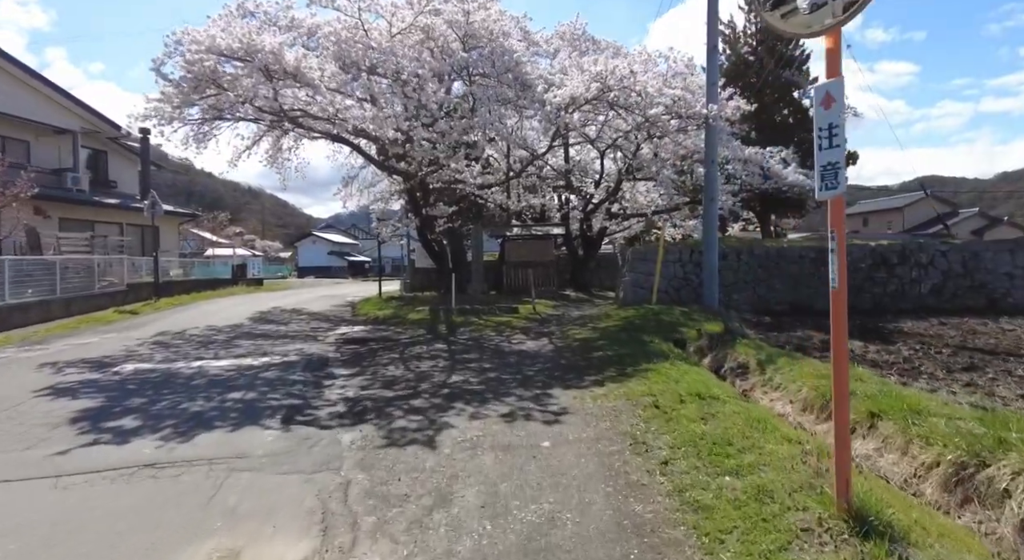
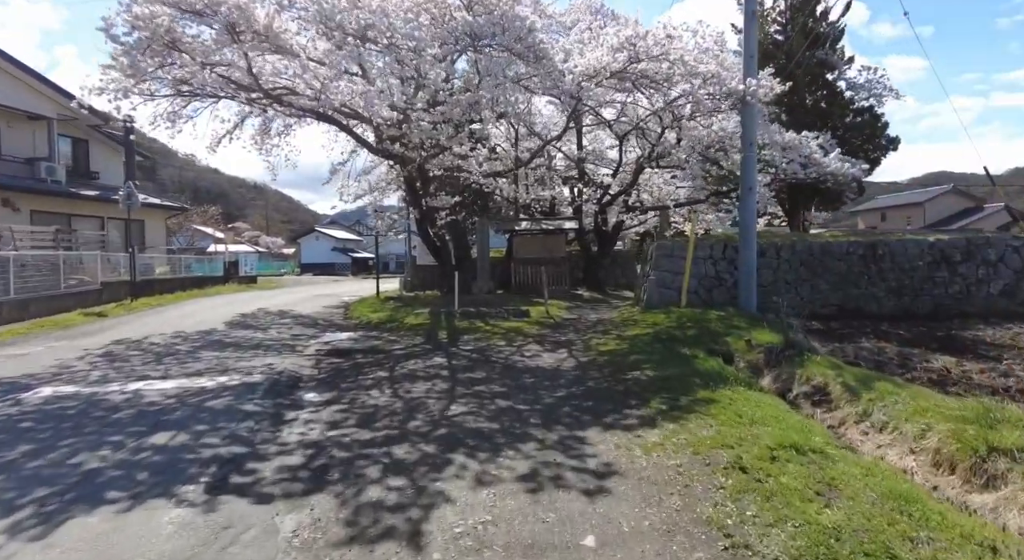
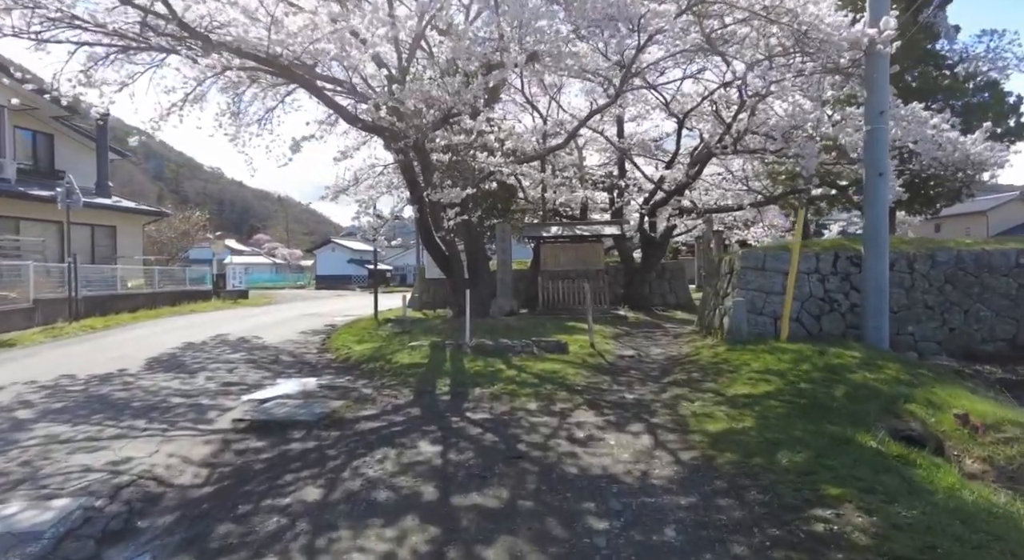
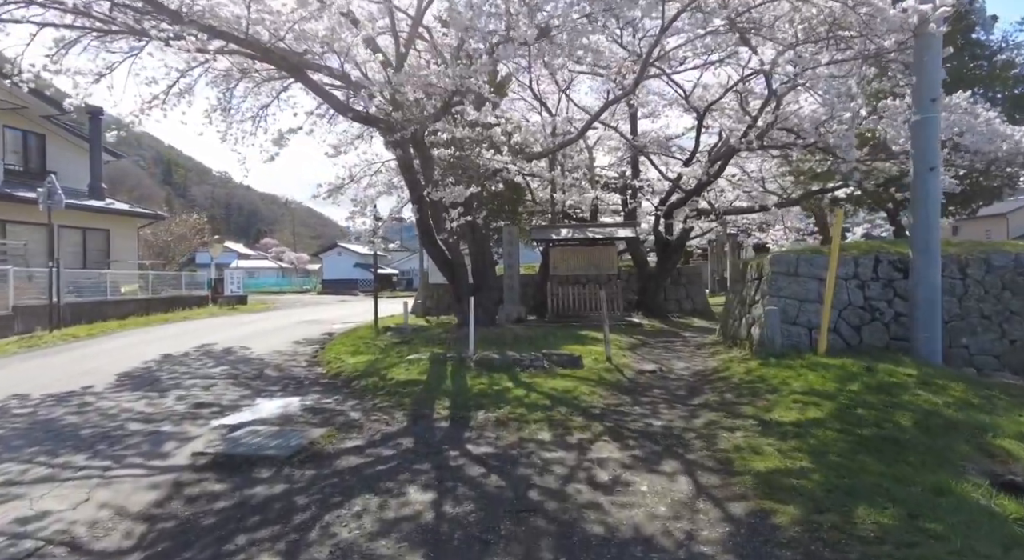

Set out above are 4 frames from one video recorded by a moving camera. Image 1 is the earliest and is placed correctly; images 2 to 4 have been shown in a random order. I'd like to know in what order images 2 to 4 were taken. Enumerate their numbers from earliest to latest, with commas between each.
2, 3, 4
